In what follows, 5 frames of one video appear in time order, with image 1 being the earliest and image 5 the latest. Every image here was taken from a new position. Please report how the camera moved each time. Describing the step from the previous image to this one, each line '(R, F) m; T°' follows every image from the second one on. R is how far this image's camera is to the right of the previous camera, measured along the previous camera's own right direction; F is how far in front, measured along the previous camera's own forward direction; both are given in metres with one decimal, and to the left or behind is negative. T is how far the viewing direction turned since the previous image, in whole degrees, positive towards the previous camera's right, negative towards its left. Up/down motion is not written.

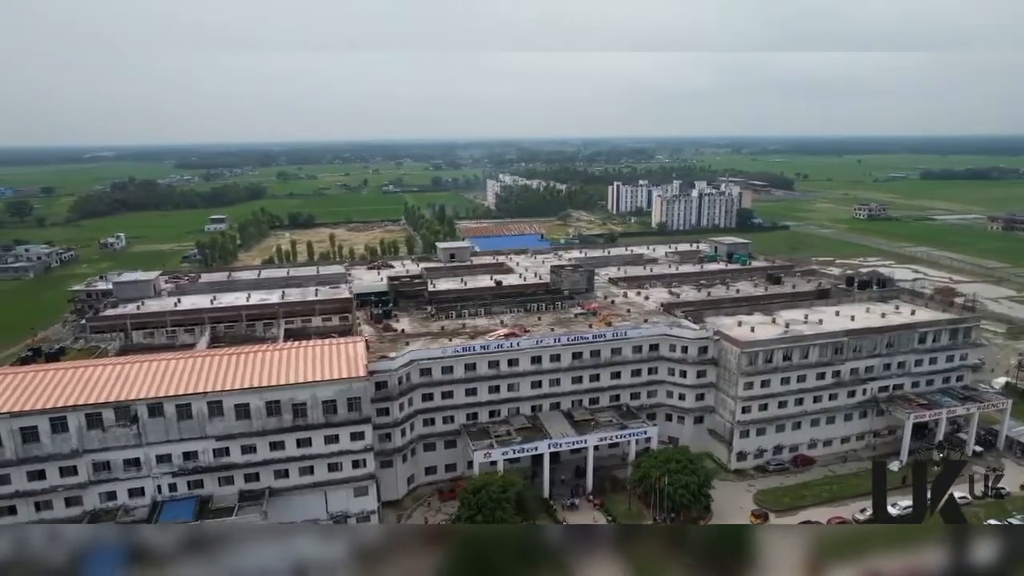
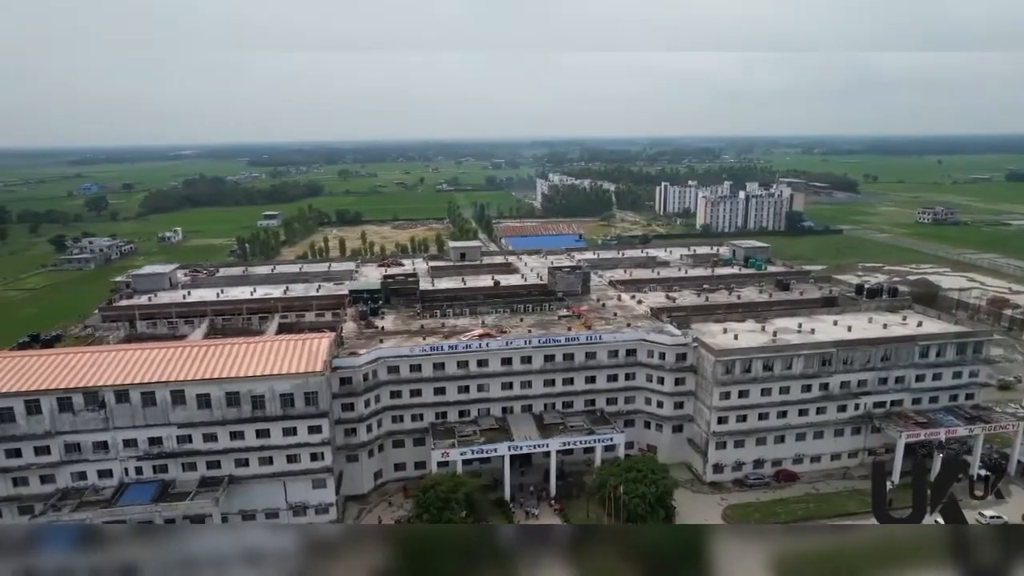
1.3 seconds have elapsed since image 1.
(+3.7, +0.3) m; -6°
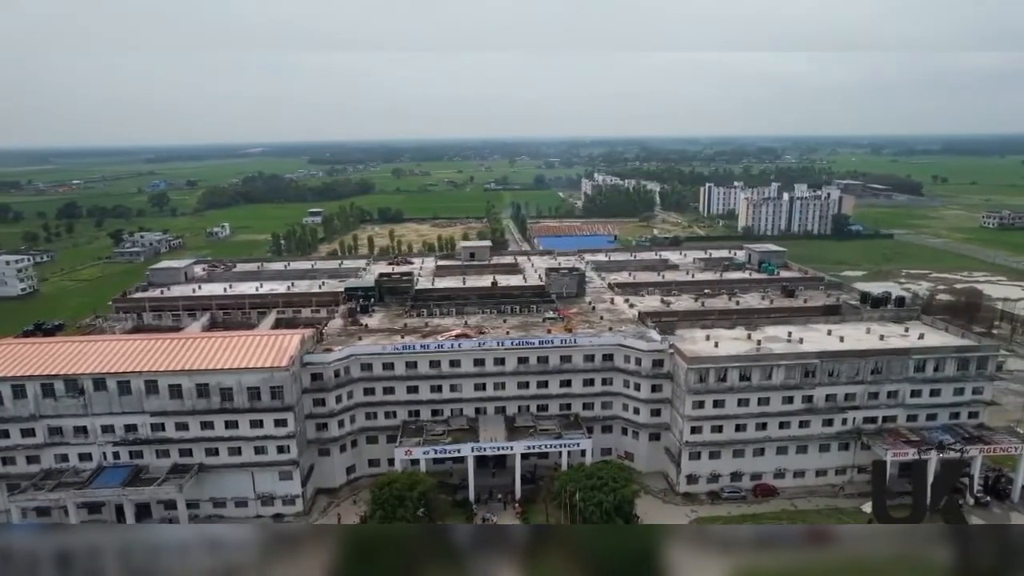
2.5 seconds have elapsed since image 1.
(+3.4, +0.2) m; -5°
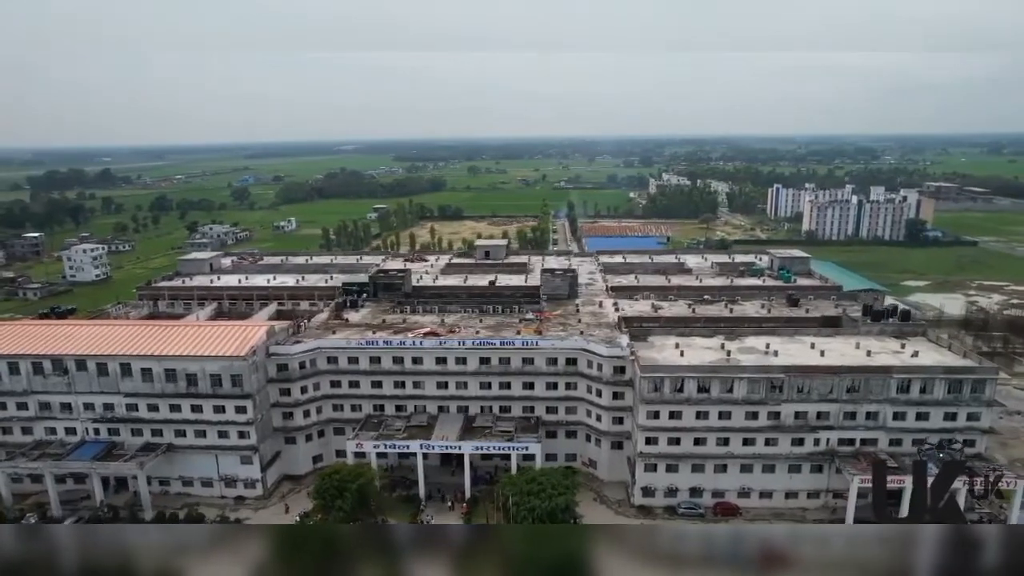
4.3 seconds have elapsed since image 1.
(+4.9, +0.4) m; -8°
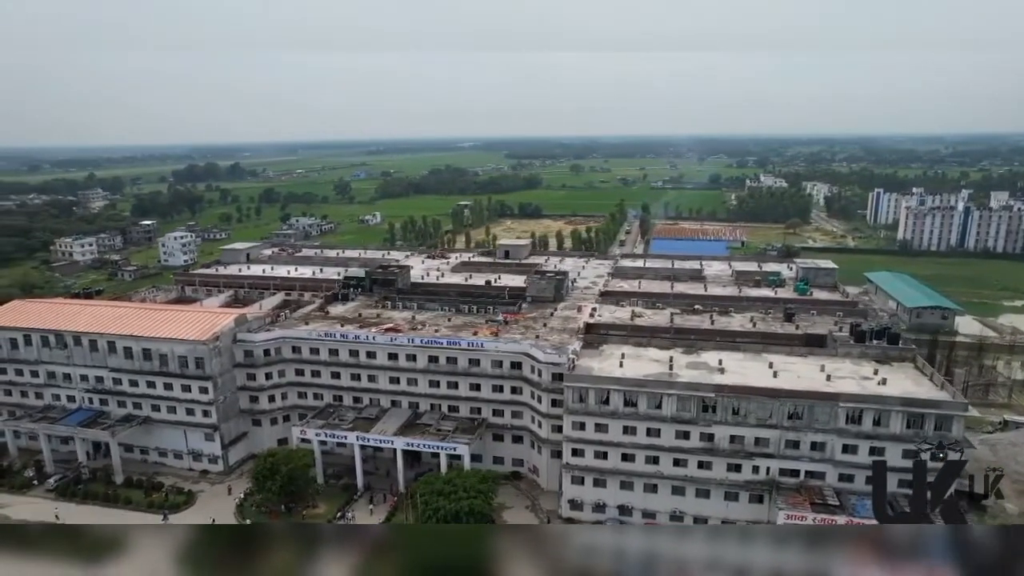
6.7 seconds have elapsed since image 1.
(+6.7, +0.7) m; -10°
